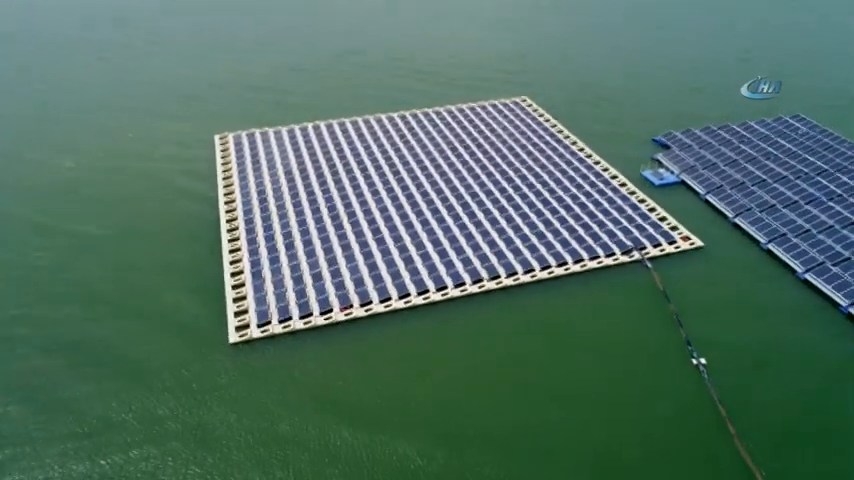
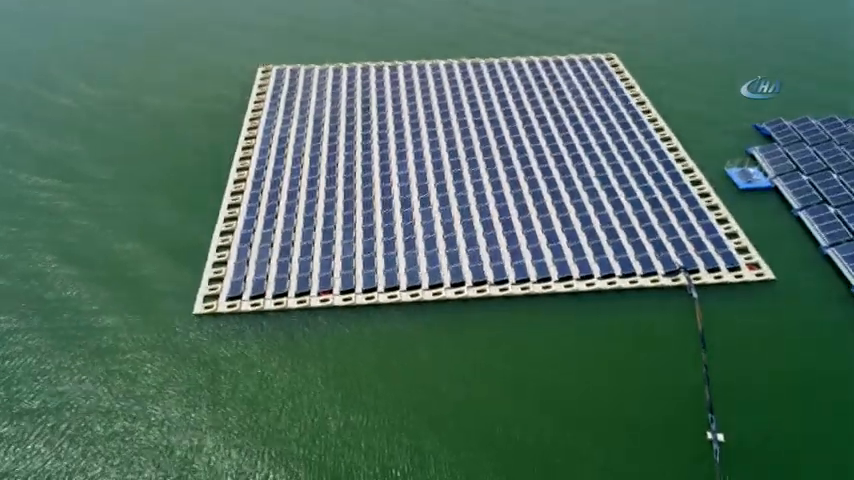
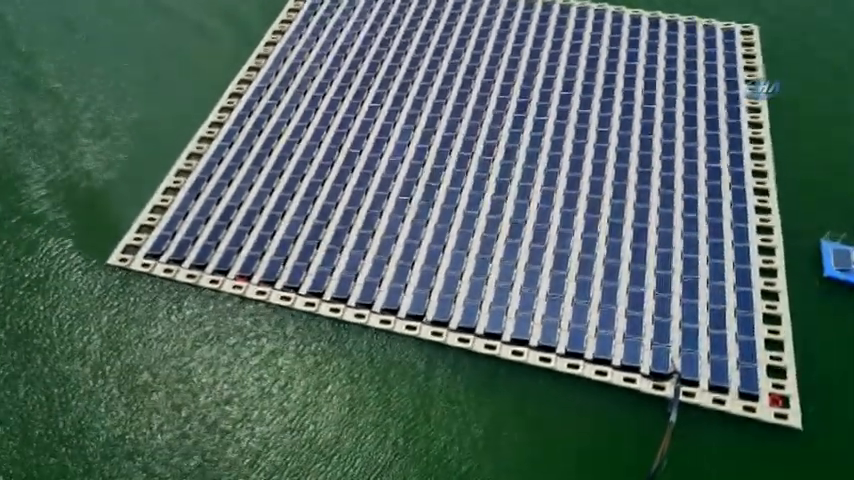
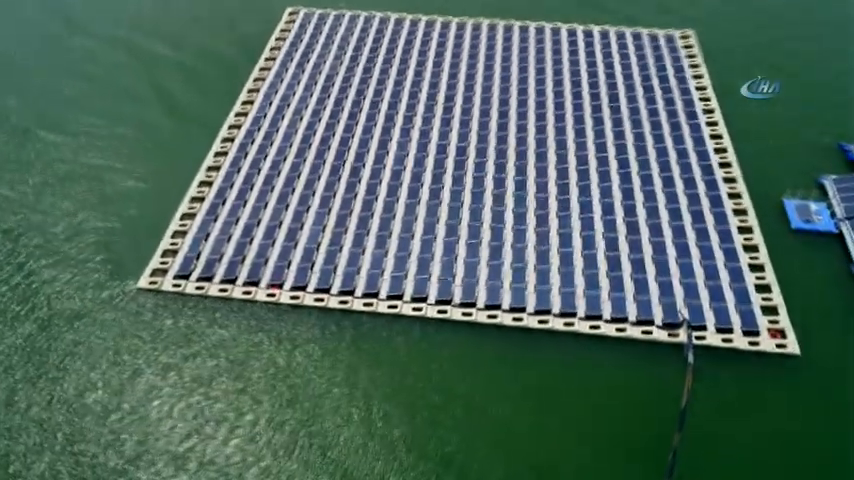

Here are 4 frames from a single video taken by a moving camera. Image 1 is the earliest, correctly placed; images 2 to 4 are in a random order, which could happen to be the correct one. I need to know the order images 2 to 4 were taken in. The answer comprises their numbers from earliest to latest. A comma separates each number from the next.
2, 4, 3
